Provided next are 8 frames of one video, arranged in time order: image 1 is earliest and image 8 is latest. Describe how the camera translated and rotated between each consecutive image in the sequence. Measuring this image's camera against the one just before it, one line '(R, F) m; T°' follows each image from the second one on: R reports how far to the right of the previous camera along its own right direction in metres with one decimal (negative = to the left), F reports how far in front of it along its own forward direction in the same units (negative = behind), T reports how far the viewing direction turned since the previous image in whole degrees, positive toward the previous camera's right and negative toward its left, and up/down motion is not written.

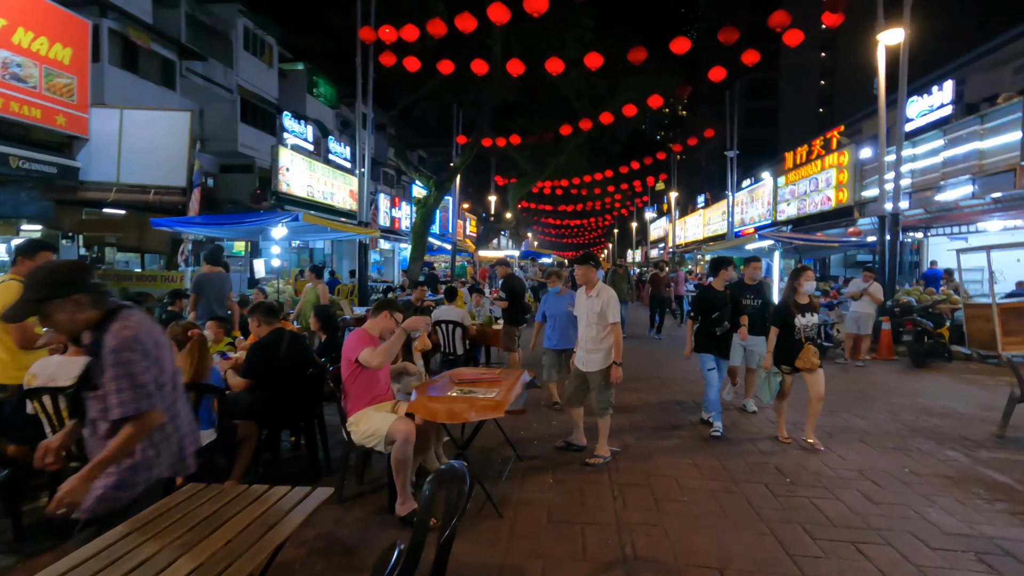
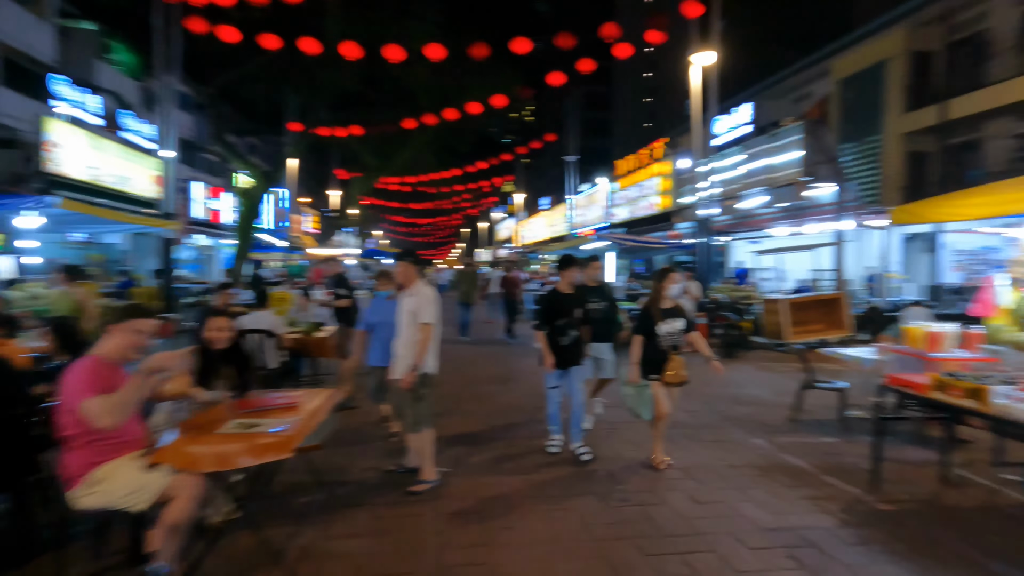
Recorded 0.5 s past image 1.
(+0.3, +0.5) m; +16°
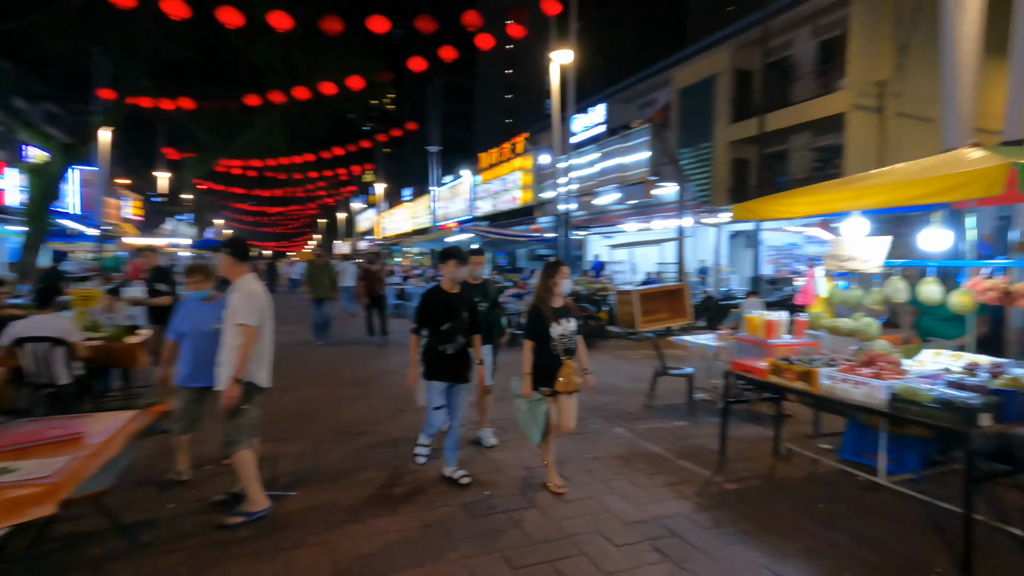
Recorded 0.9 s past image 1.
(+0.1, +0.3) m; +14°
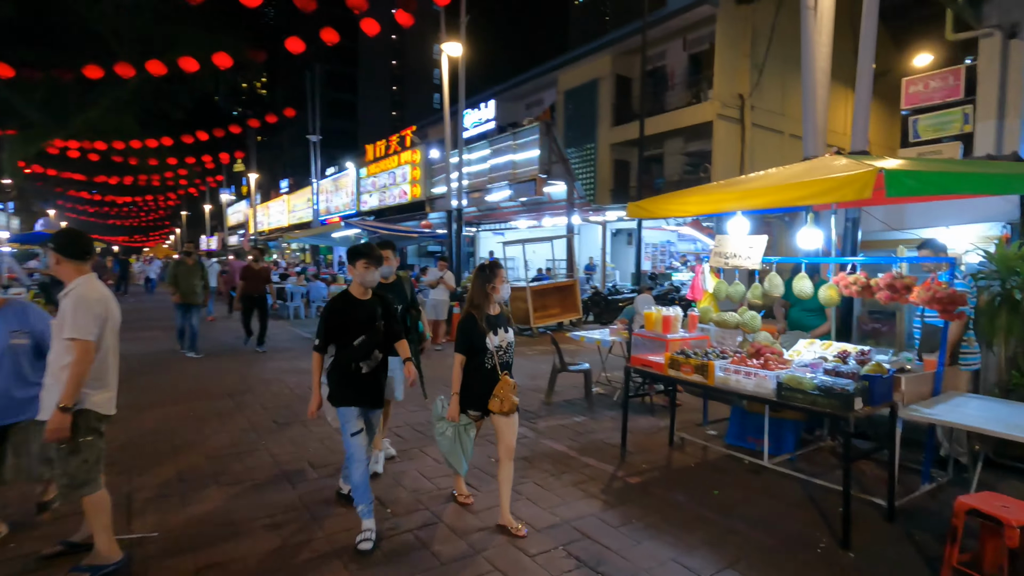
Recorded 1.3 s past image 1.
(-0.1, +0.2) m; +12°
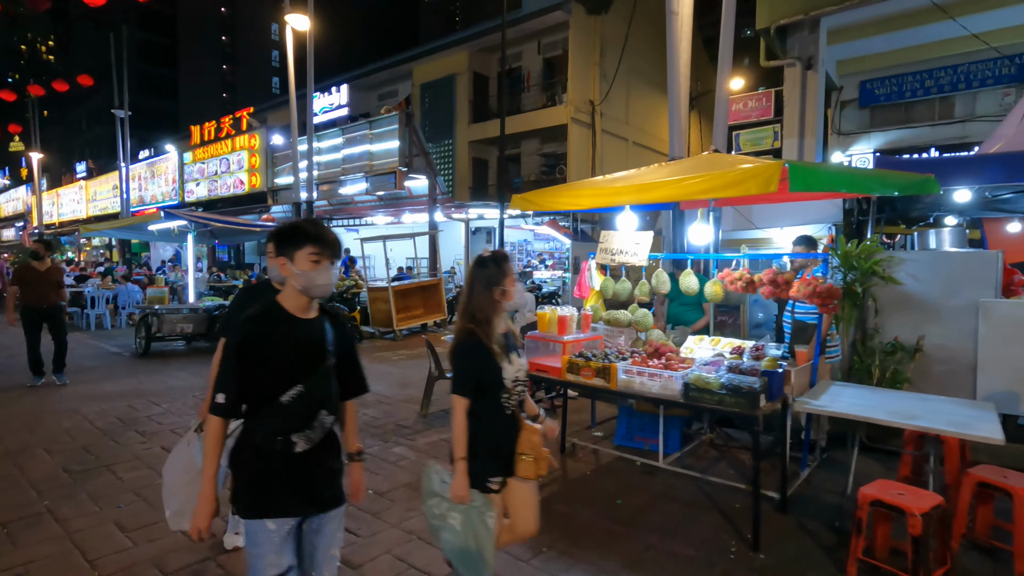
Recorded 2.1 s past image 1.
(-0.2, +0.6) m; +16°
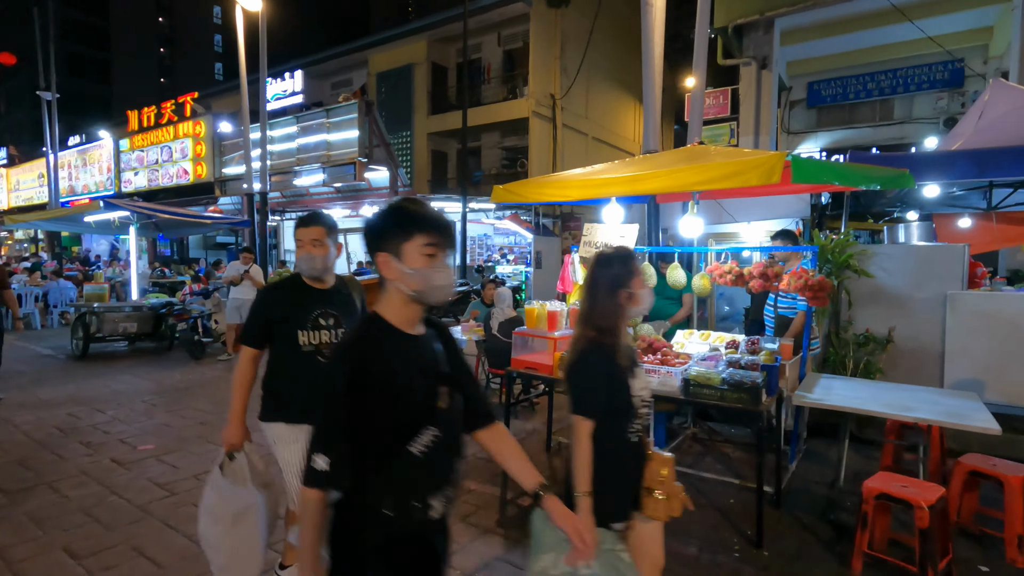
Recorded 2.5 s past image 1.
(-0.3, +0.2) m; +5°
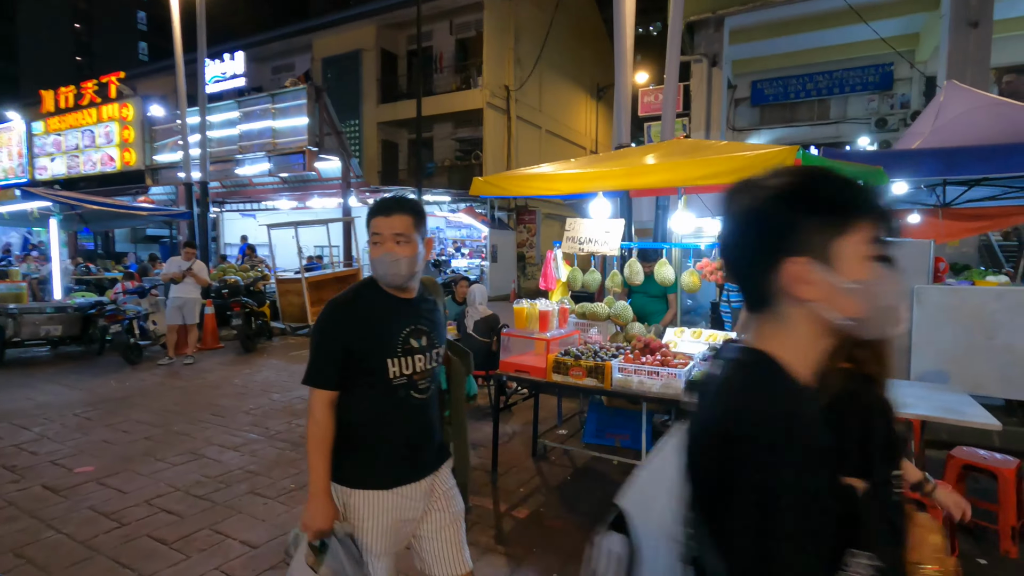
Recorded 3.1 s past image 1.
(-0.3, +0.3) m; +6°
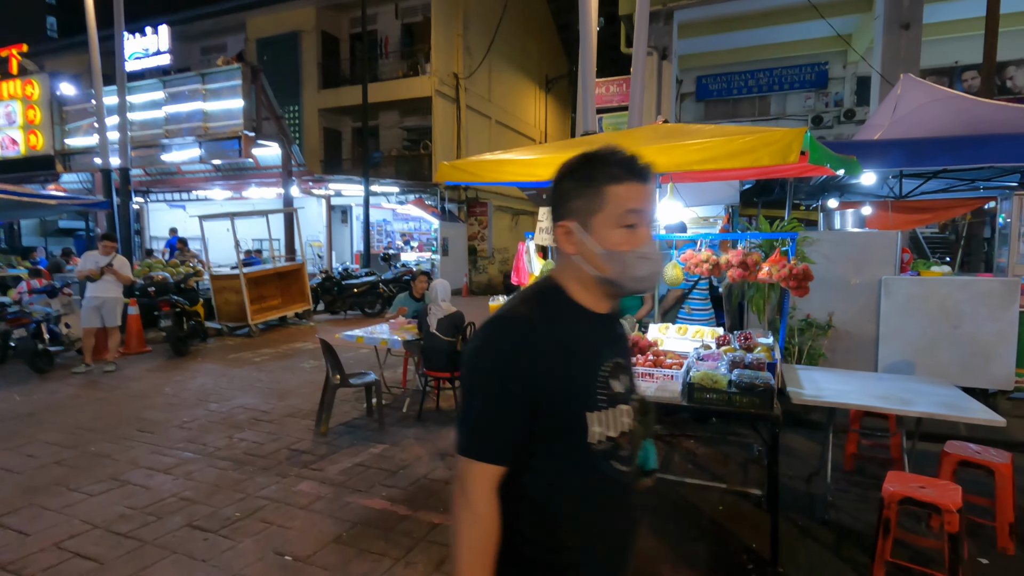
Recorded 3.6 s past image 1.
(-0.2, +0.4) m; +6°
